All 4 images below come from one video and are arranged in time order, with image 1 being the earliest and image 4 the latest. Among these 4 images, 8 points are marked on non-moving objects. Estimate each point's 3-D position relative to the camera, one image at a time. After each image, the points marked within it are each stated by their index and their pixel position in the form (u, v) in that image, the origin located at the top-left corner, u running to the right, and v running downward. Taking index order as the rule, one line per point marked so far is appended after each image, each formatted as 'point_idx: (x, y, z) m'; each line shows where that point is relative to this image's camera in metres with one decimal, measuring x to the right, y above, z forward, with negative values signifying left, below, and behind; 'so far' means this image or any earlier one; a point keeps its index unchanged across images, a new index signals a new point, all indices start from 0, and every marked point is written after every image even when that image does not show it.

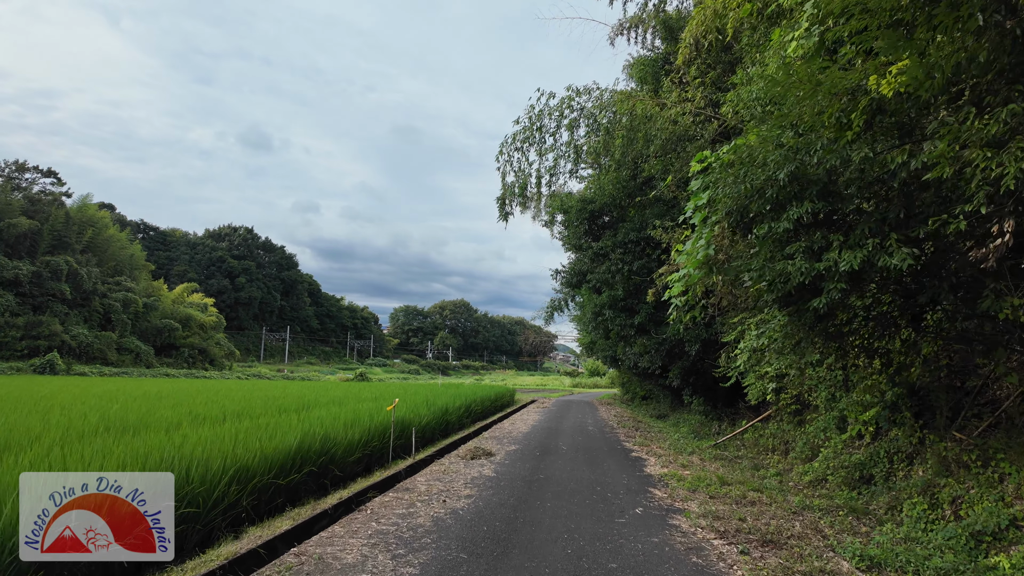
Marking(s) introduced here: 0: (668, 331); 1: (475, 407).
0: (+2.3, -0.6, +8.8) m
1: (-0.8, -2.5, +12.2) m
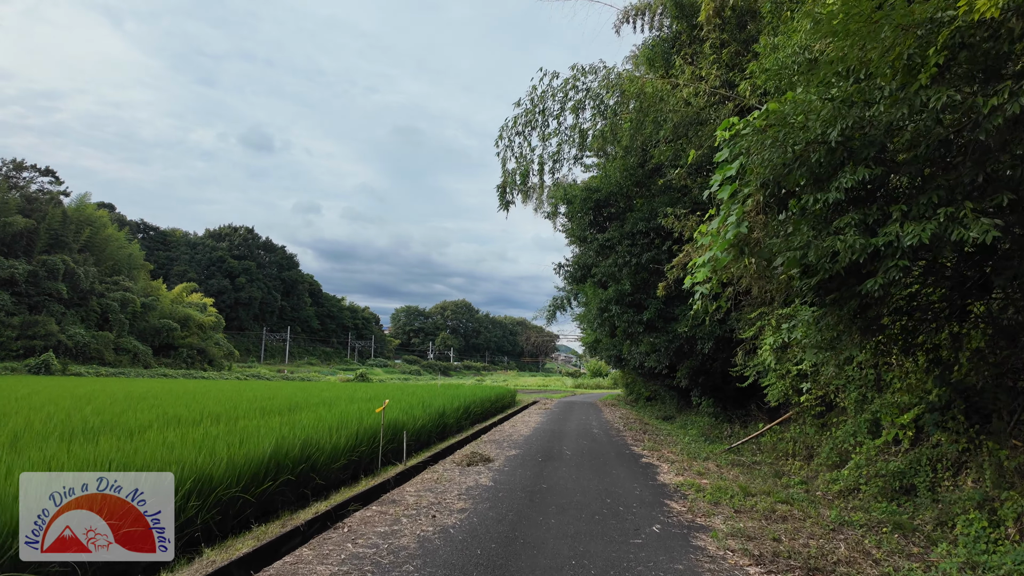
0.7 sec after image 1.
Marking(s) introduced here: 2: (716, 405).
0: (+2.3, -0.5, +8.2) m
1: (-0.7, -2.4, +11.7) m
2: (+4.1, -2.4, +12.0) m
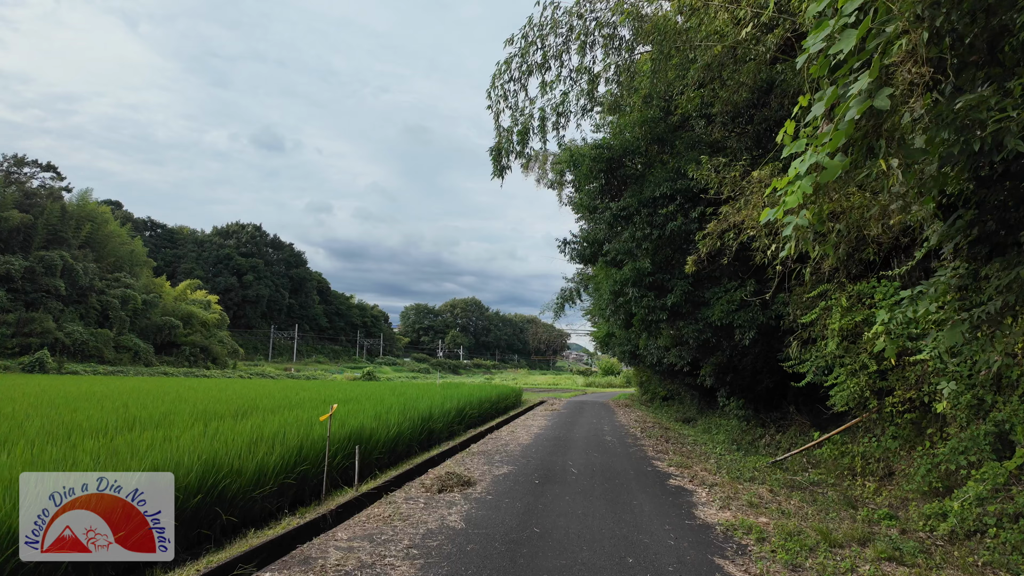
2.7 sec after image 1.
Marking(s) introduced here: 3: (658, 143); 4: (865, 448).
0: (+2.3, -0.3, +6.7) m
1: (-0.7, -2.1, +10.2) m
2: (+4.2, -2.1, +10.5) m
3: (+1.8, +1.8, +7.2) m
4: (+3.1, -1.4, +5.3) m
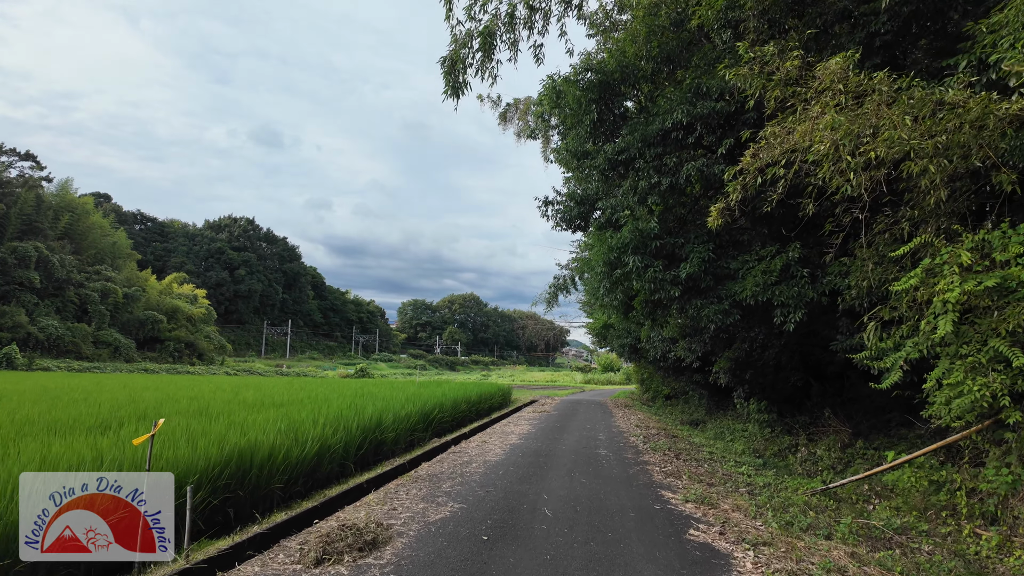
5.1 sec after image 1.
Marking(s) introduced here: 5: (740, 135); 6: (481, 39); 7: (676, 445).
0: (+1.9, 0.0, +5.0) m
1: (-1.1, -1.8, +8.5) m
2: (+3.8, -1.8, +8.7) m
3: (+1.5, +2.1, +5.5) m
4: (+2.8, -1.1, +3.5) m
5: (+1.8, +1.2, +4.6) m
6: (-0.3, +2.1, +5.0) m
7: (+2.2, -2.1, +8.0) m
